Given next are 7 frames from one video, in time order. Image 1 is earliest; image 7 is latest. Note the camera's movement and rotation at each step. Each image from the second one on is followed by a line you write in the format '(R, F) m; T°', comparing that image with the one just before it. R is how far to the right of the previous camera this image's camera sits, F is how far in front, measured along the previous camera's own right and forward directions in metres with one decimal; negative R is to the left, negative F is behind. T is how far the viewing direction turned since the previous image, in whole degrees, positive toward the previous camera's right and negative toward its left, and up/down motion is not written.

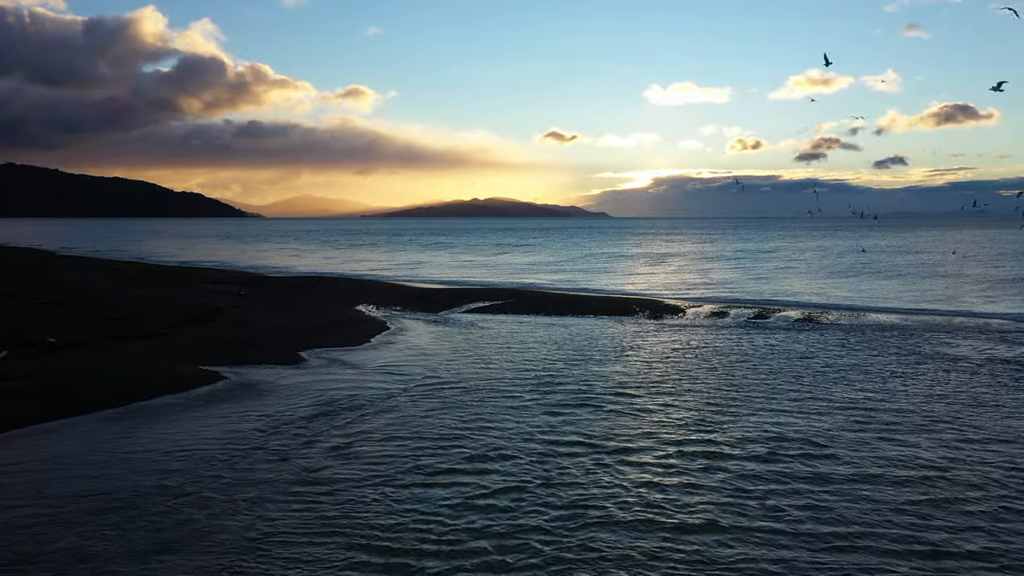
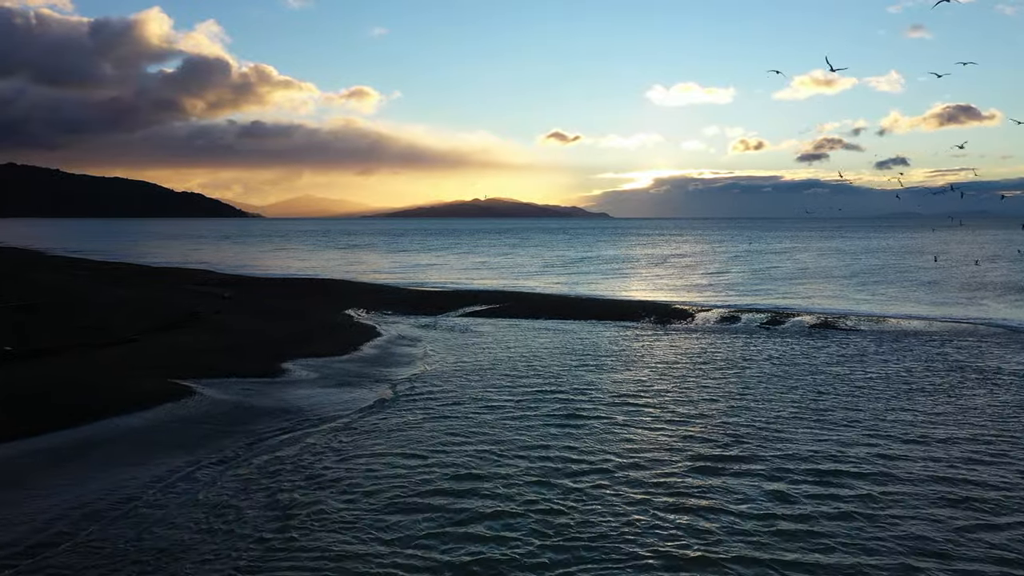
(+0.1, +1.8) m; 0°
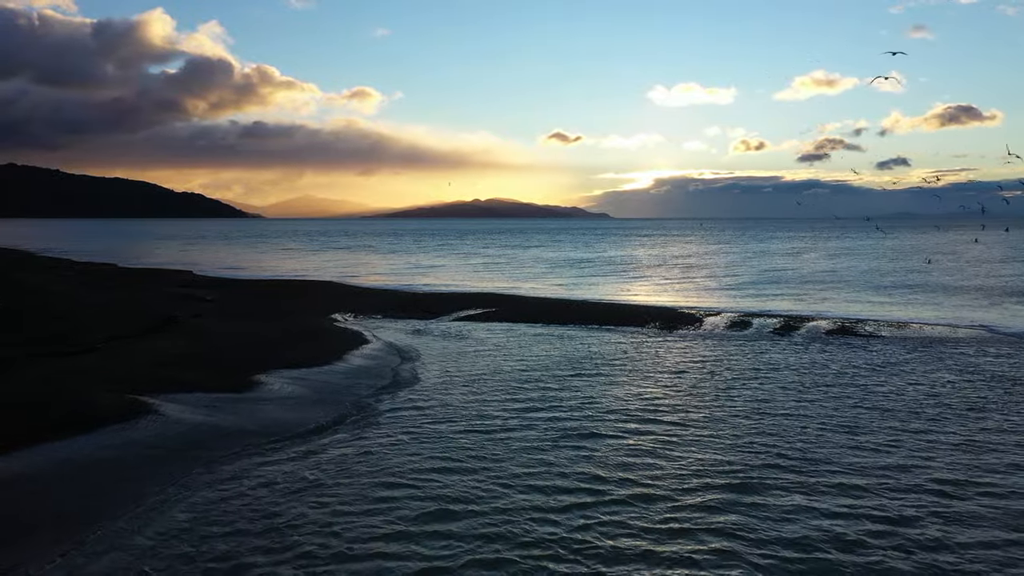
(+0.2, +1.8) m; 0°
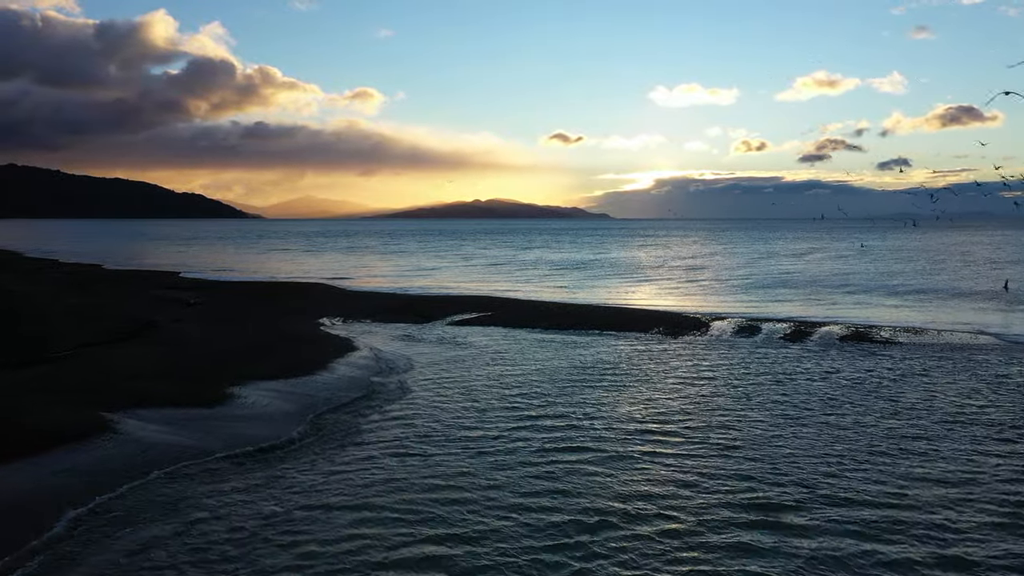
(+0.2, +1.4) m; 0°
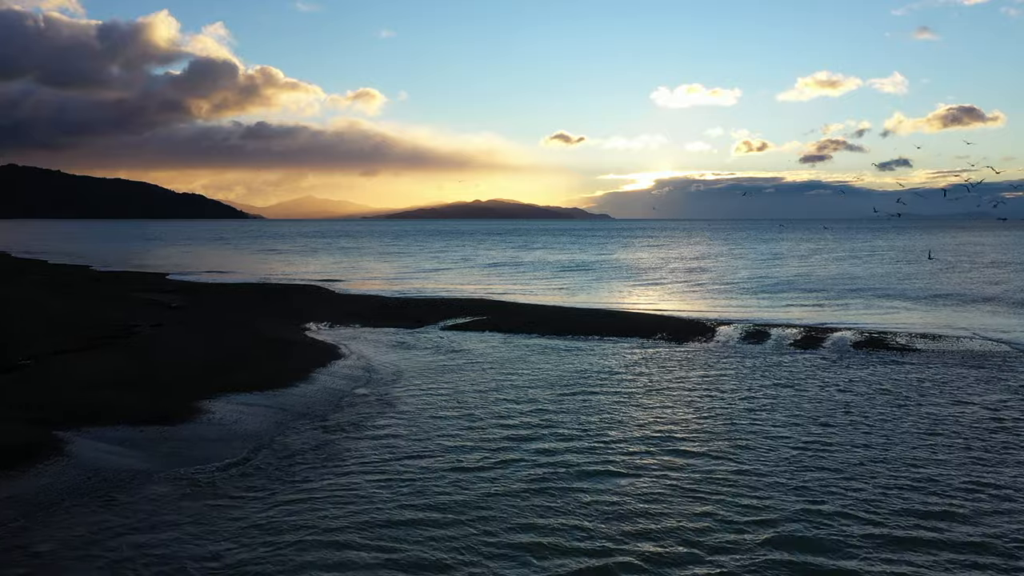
(+0.2, +1.4) m; 0°
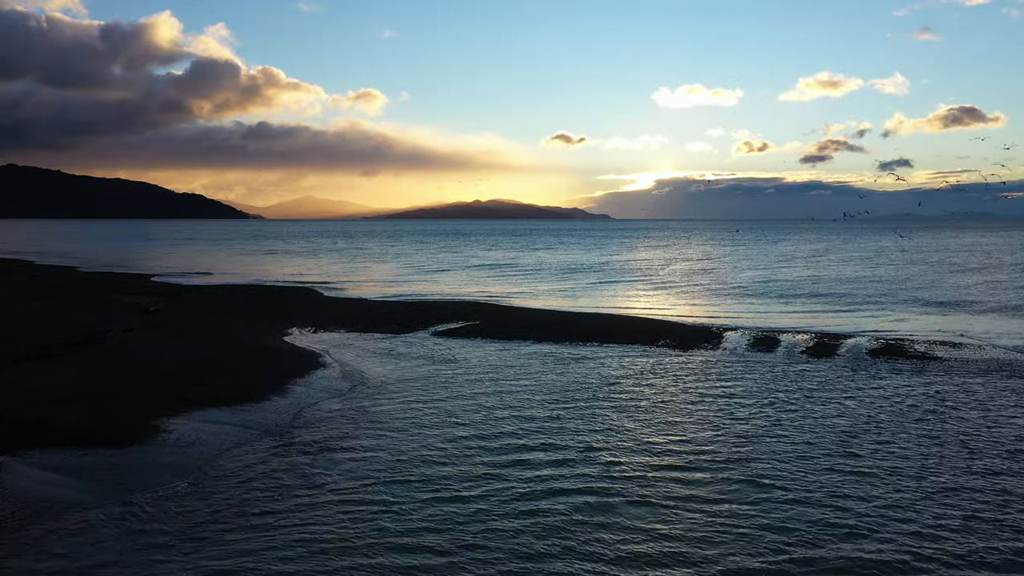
(+0.2, +1.5) m; 0°
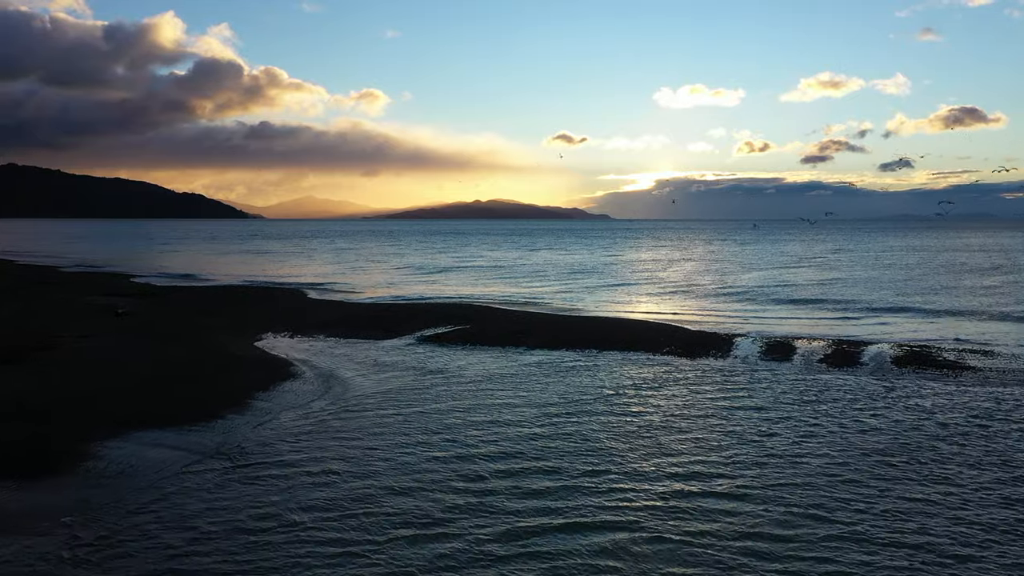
(+0.2, +1.8) m; 0°
